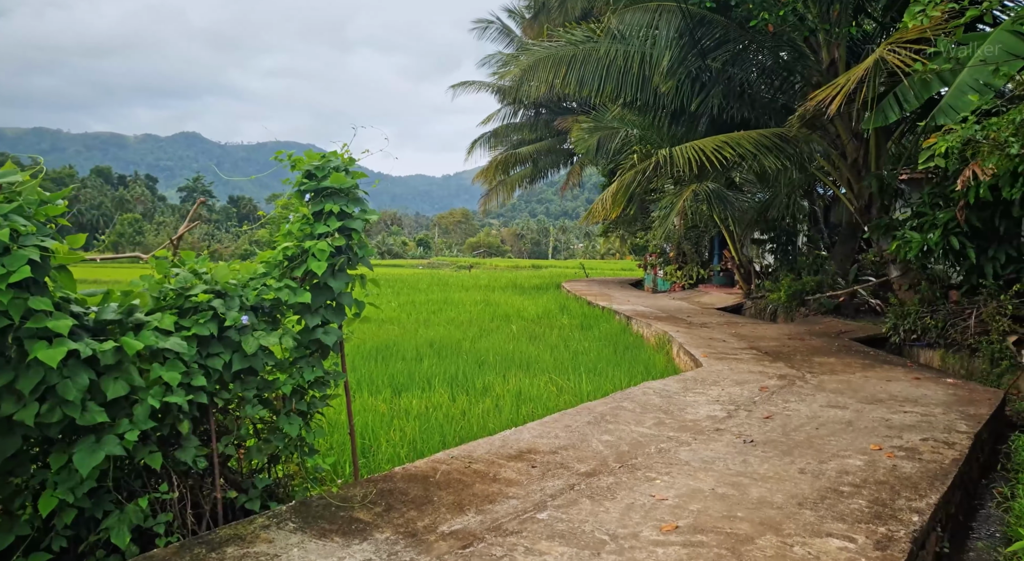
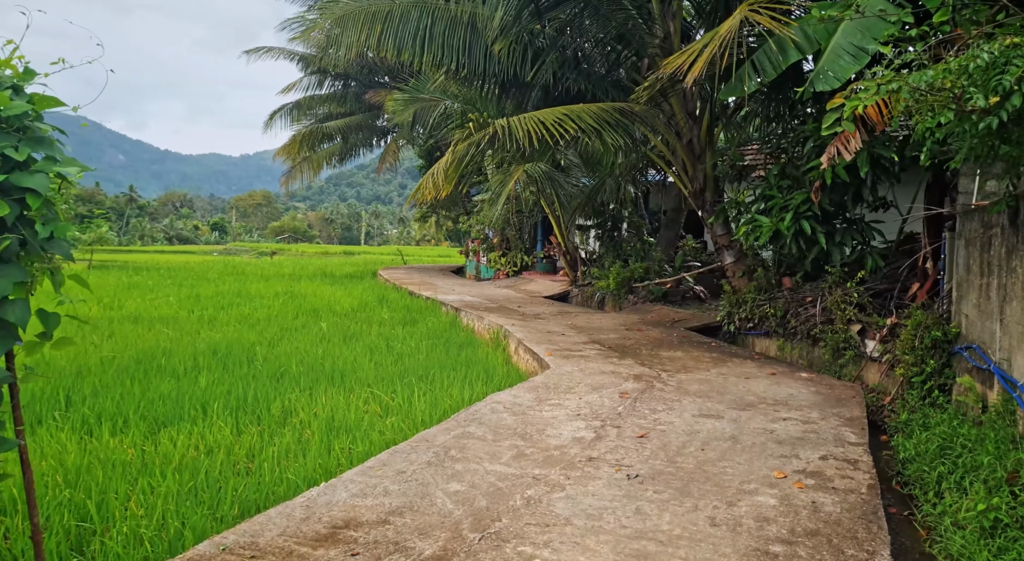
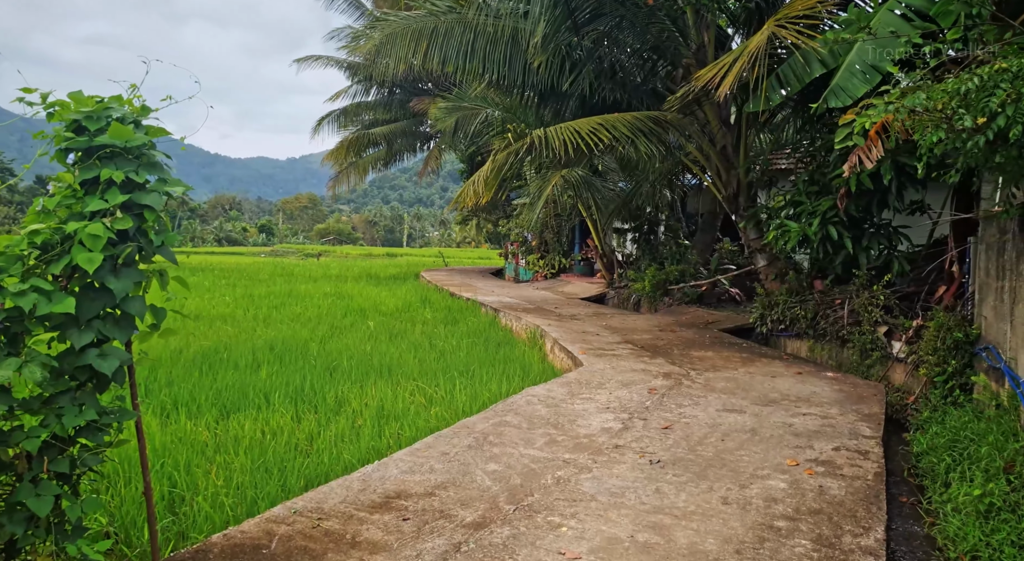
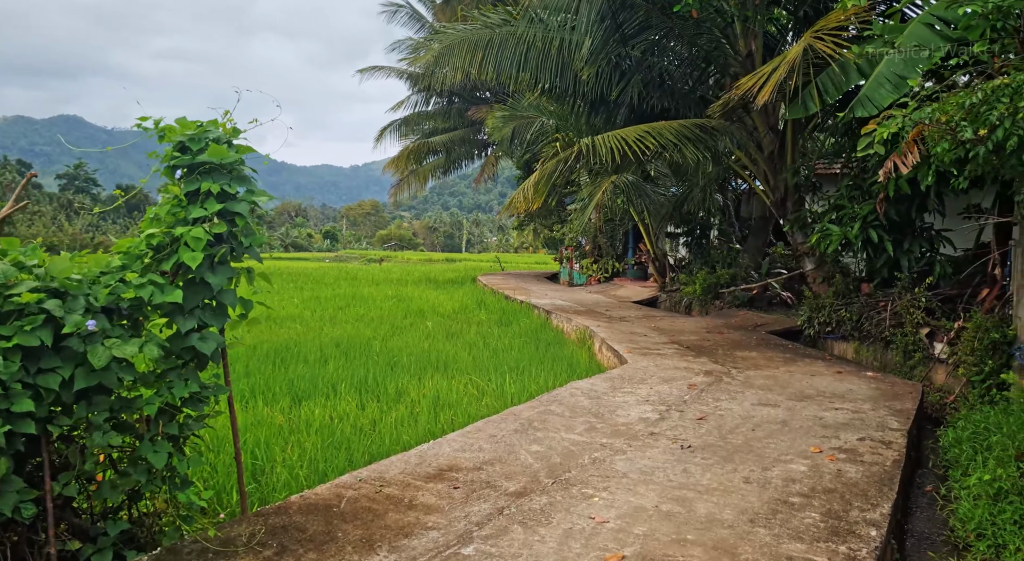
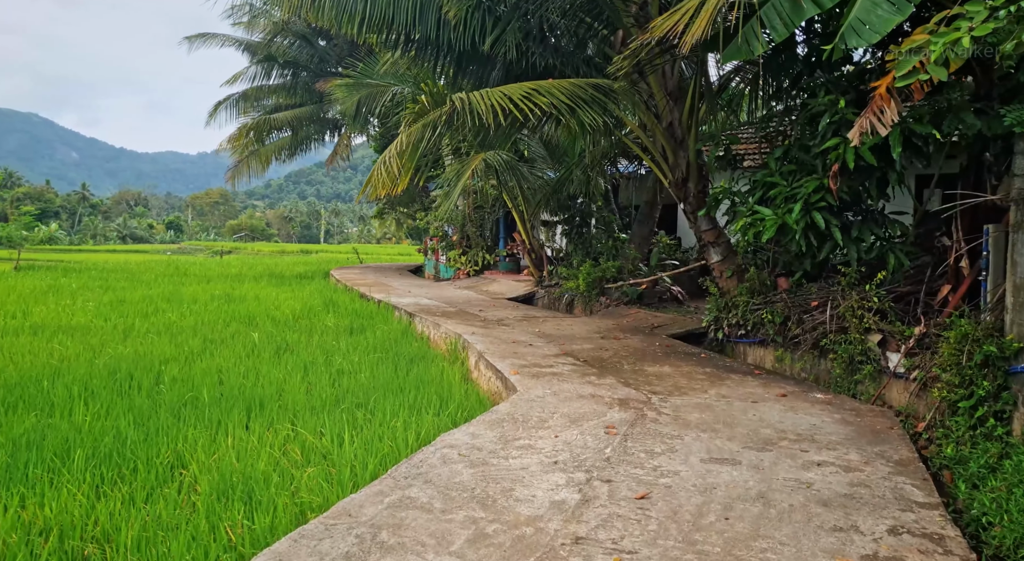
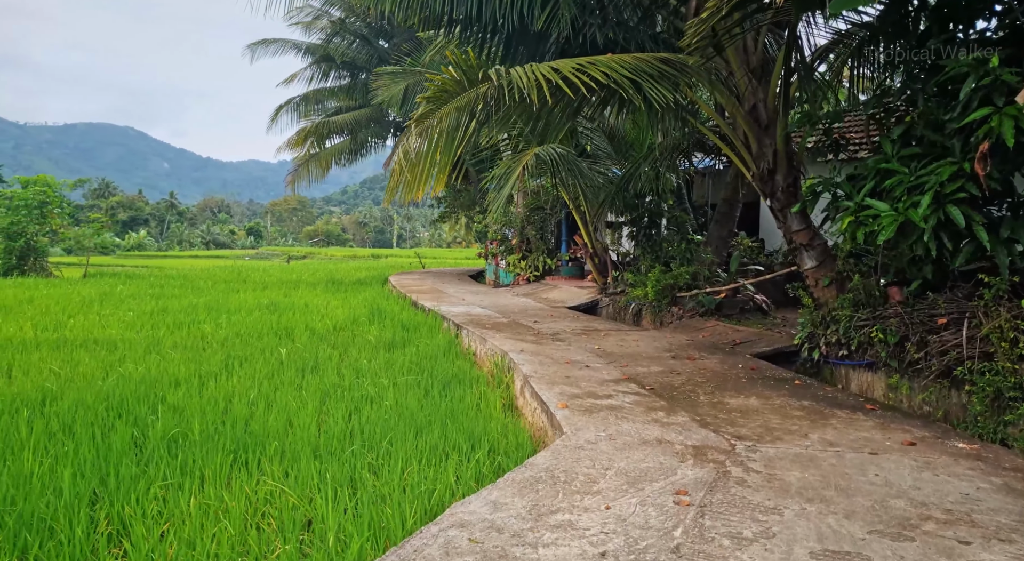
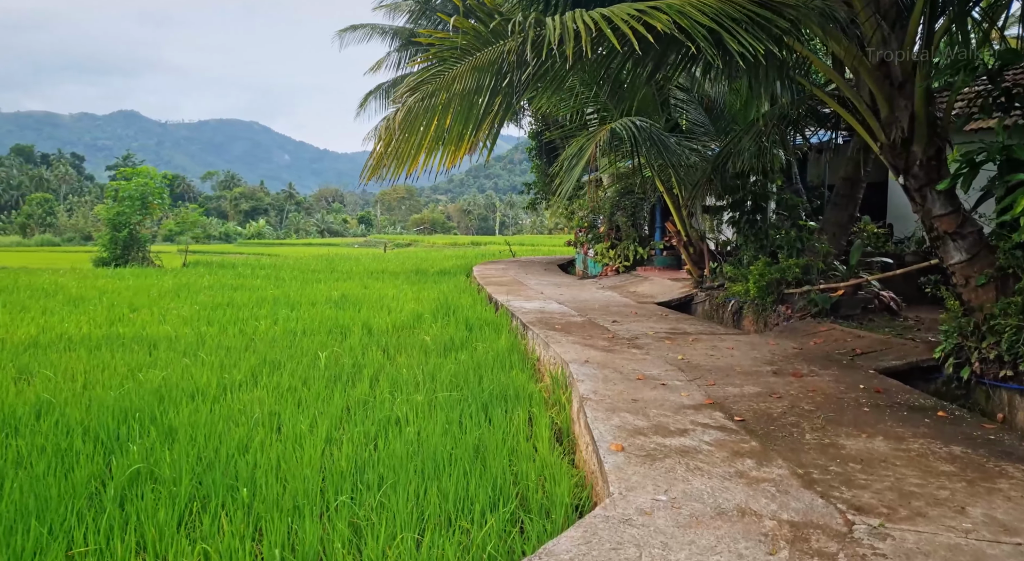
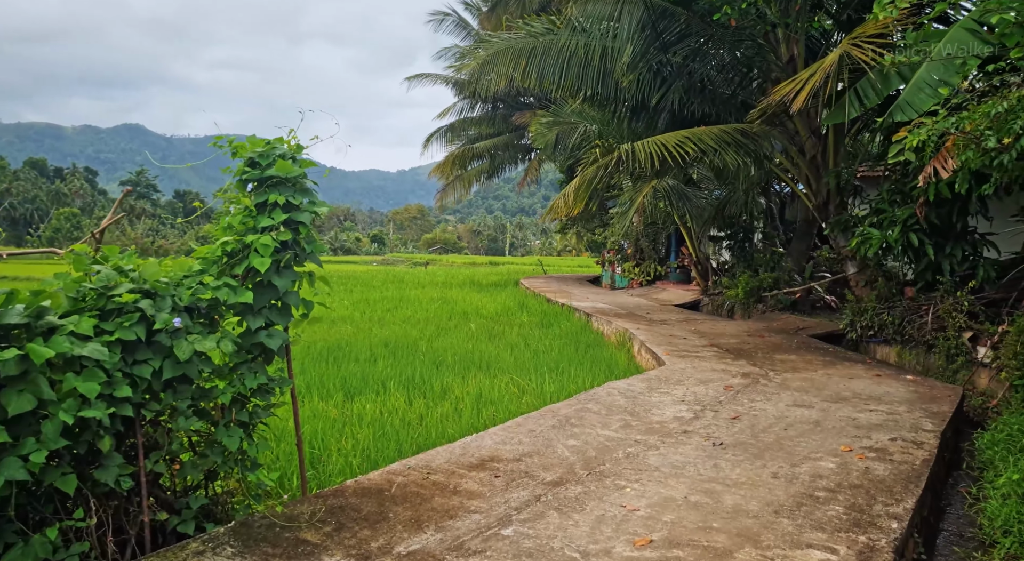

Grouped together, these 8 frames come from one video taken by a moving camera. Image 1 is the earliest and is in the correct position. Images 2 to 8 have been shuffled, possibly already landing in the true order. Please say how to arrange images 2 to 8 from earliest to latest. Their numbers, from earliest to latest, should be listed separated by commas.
8, 4, 3, 2, 5, 6, 7
